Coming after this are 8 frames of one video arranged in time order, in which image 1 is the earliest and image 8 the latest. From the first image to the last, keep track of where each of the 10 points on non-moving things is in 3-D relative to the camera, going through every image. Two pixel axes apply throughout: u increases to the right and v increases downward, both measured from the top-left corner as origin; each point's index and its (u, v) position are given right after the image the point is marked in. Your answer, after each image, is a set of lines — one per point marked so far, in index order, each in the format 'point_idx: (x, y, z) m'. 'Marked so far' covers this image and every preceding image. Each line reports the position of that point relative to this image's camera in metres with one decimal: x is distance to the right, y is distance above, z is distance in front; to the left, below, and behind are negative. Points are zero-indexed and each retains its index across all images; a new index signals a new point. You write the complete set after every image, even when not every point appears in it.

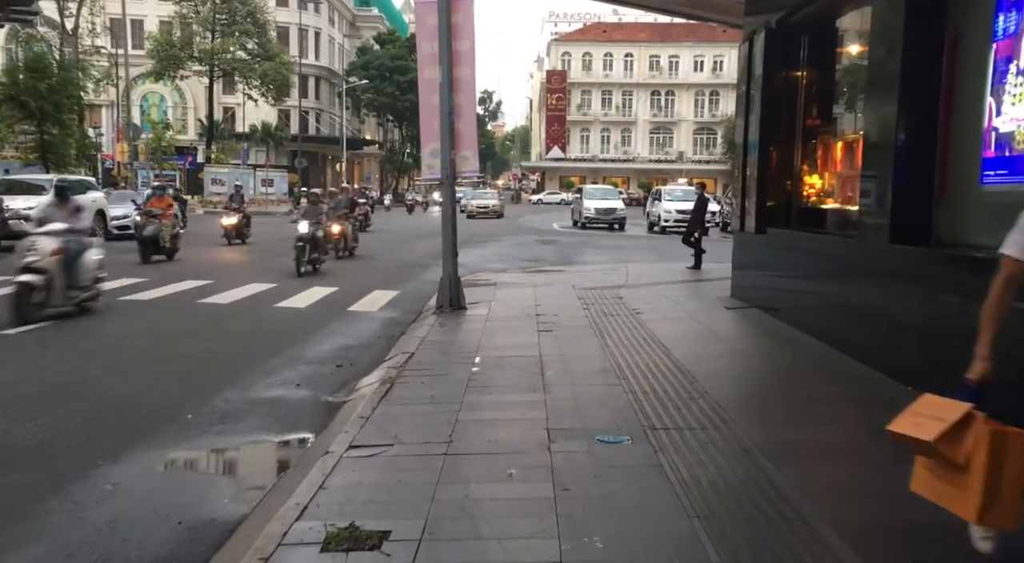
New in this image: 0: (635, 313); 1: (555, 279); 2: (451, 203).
0: (+1.7, -0.5, +11.9) m
1: (+0.8, 0.0, +16.6) m
2: (-0.9, +1.1, +12.5) m
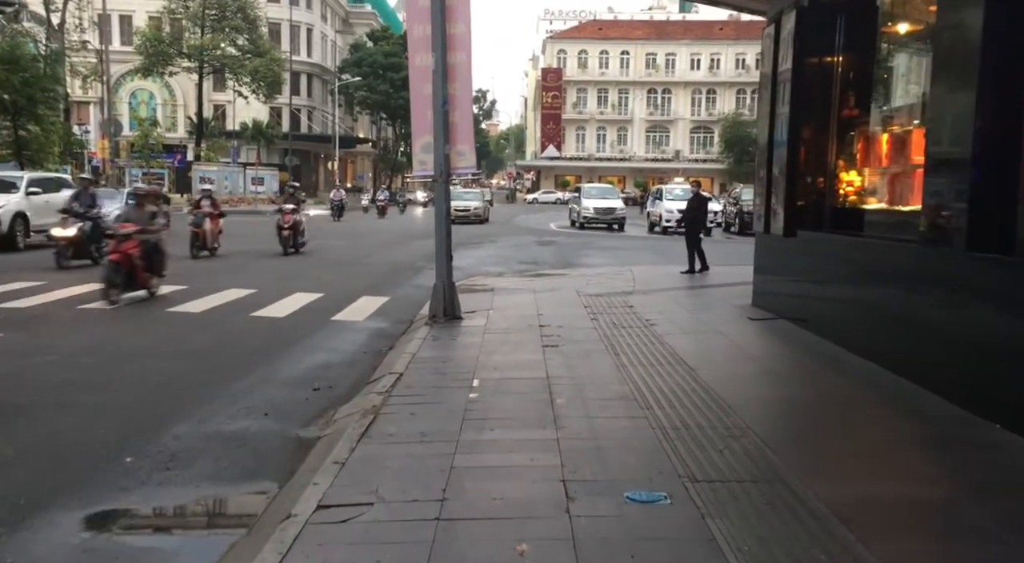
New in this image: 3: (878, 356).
0: (+1.7, -0.5, +10.7) m
1: (+0.8, 0.0, +15.4) m
2: (-0.9, +1.1, +11.3) m
3: (+3.5, -0.7, +8.3) m
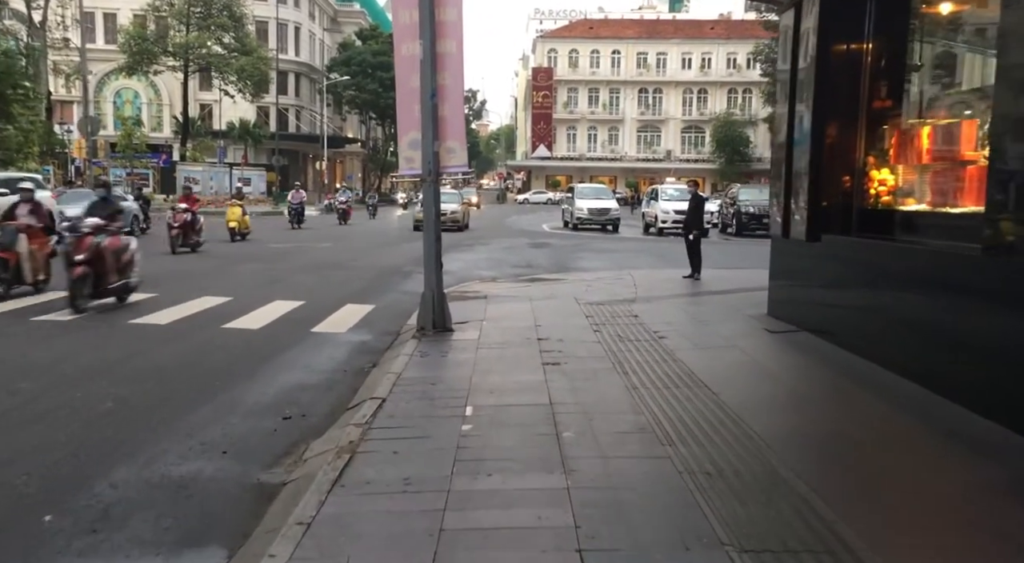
0: (+1.7, -0.6, +9.8) m
1: (+0.7, -0.1, +14.5) m
2: (-0.9, +0.9, +10.4) m
3: (+3.5, -0.8, +7.4) m
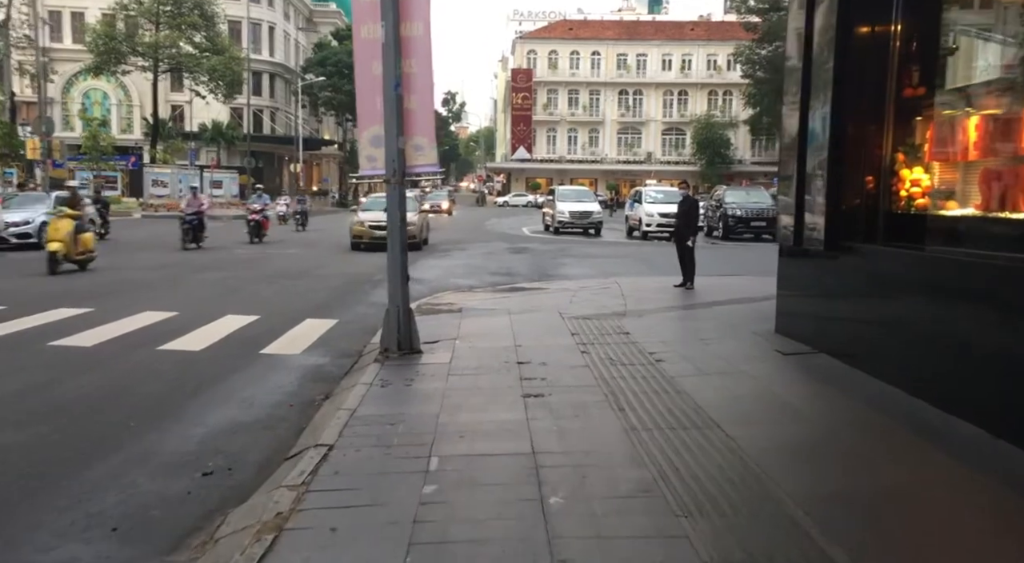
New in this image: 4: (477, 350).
0: (+1.4, -0.8, +8.6) m
1: (+0.3, -0.3, +13.3) m
2: (-1.2, +0.8, +9.1) m
3: (+3.3, -0.9, +6.2) m
4: (-0.4, -0.7, +9.3) m
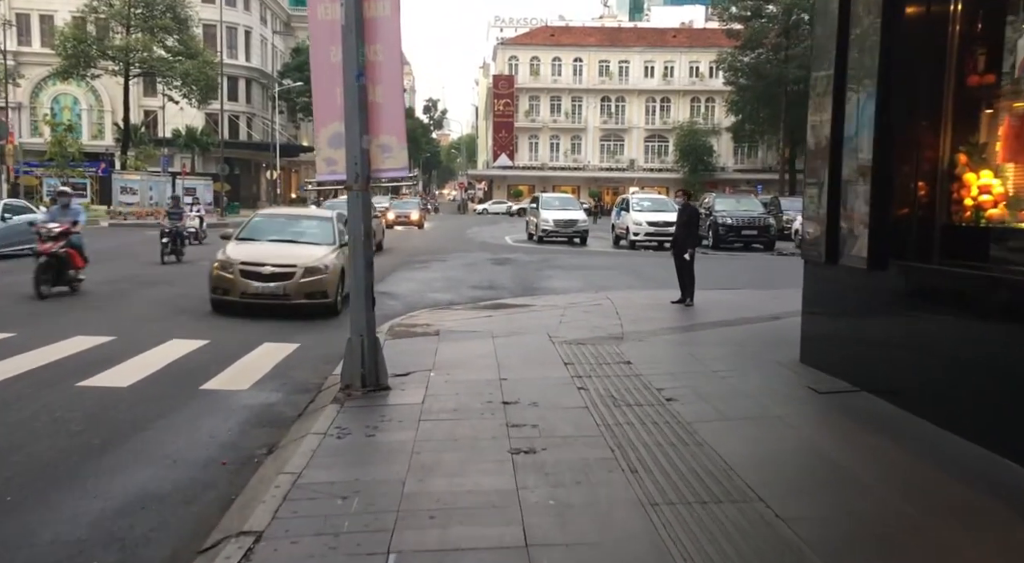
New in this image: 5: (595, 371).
0: (+1.3, -1.0, +7.3) m
1: (+0.1, -0.6, +11.9) m
2: (-1.3, +0.6, +7.7) m
3: (+3.2, -1.1, +4.9) m
4: (-0.5, -1.0, +7.9) m
5: (+0.8, -0.9, +8.5) m
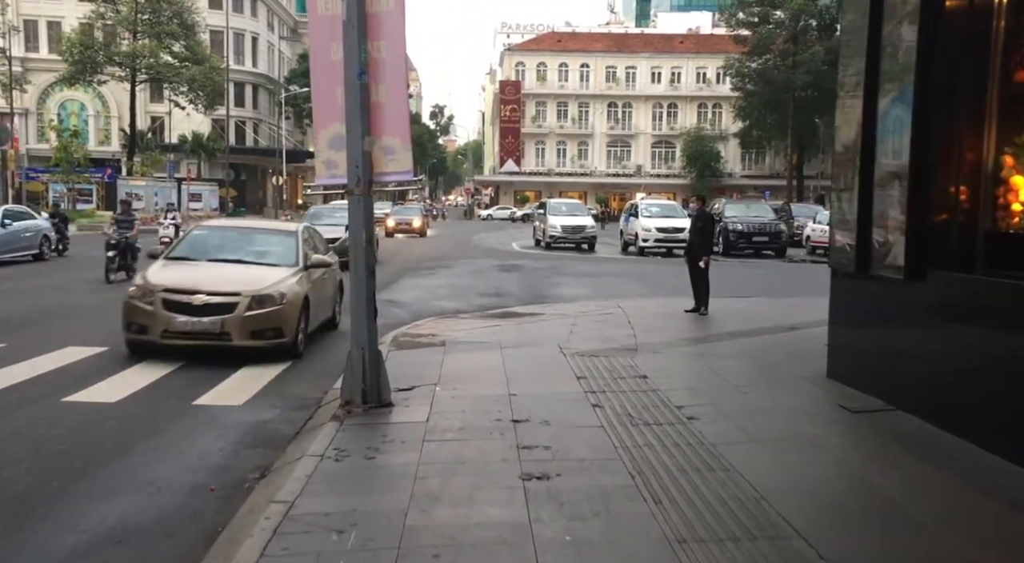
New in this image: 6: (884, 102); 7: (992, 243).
0: (+1.4, -1.1, +6.8) m
1: (+0.2, -0.7, +11.5) m
2: (-1.3, +0.5, +7.3) m
3: (+3.3, -1.1, +4.5) m
4: (-0.5, -1.0, +7.5) m
5: (+0.9, -1.0, +8.0) m
6: (+3.0, +1.5, +7.0) m
7: (+3.3, +0.3, +6.0) m
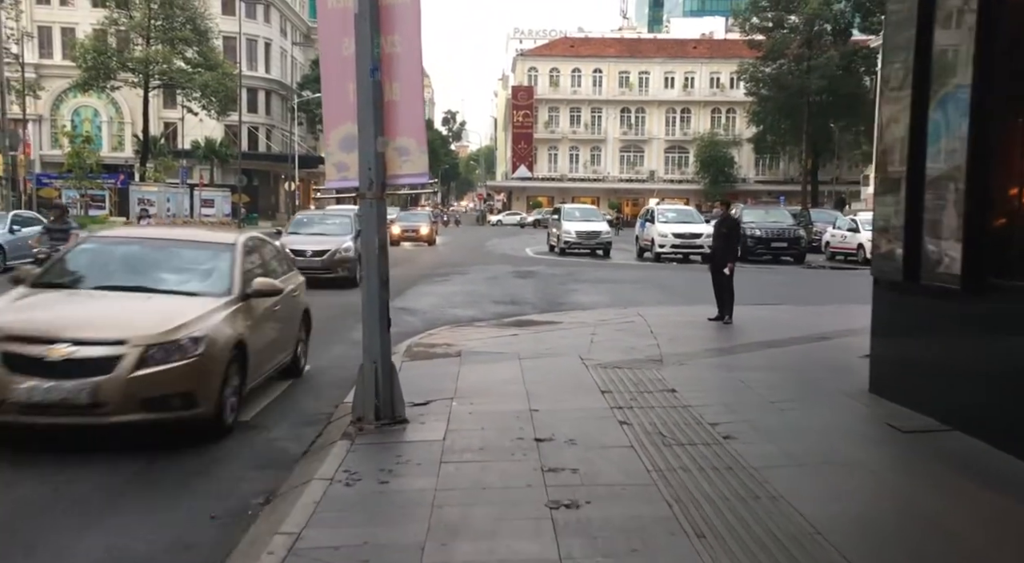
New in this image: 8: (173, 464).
0: (+1.5, -1.2, +6.3) m
1: (+0.5, -0.8, +11.0) m
2: (-1.1, +0.4, +6.9) m
3: (+3.4, -1.2, +4.0) m
4: (-0.3, -1.1, +7.0) m
5: (+1.1, -1.0, +7.6) m
6: (+3.2, +1.4, +6.6) m
7: (+3.5, +0.2, +5.5) m
8: (-2.4, -1.3, +6.1) m
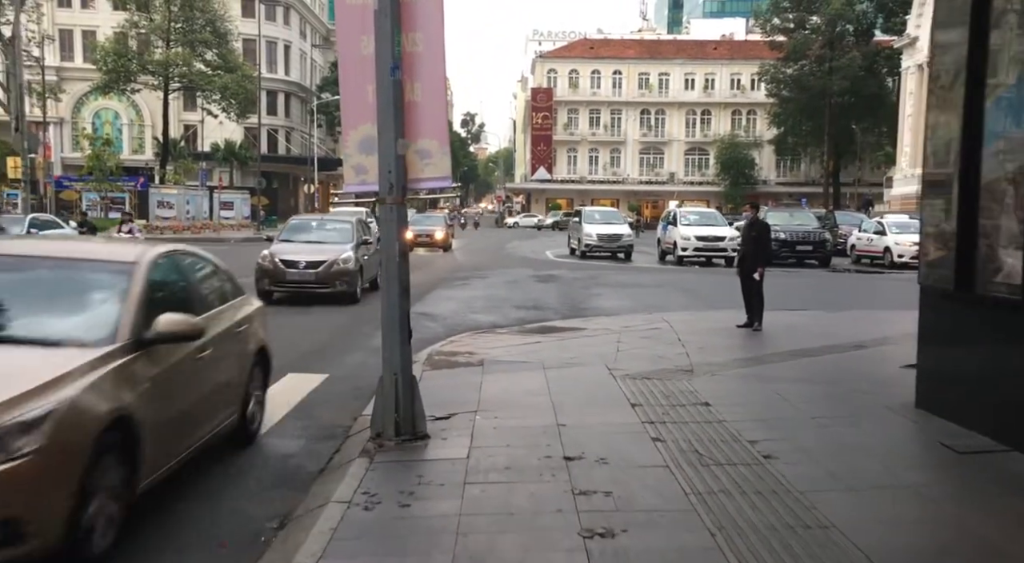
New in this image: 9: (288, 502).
0: (+1.7, -1.2, +6.0) m
1: (+0.8, -0.9, +10.7) m
2: (-0.9, +0.4, +6.5) m
3: (+3.6, -1.3, +3.6) m
4: (-0.1, -1.2, +6.7) m
5: (+1.3, -1.1, +7.2) m
6: (+3.4, +1.3, +6.2) m
7: (+3.7, +0.1, +5.1) m
8: (-2.2, -1.4, +5.8) m
9: (-1.4, -1.4, +5.5) m
